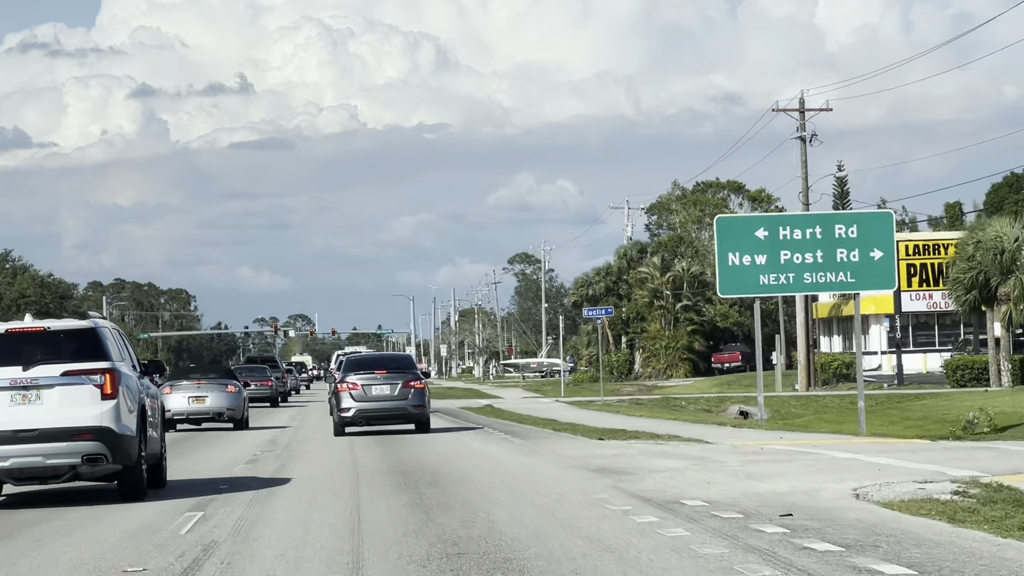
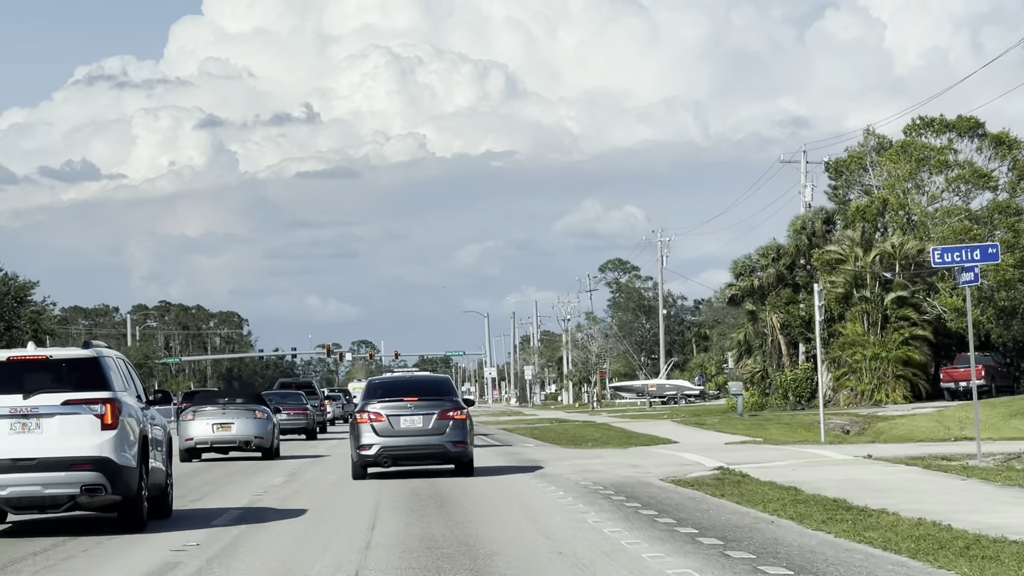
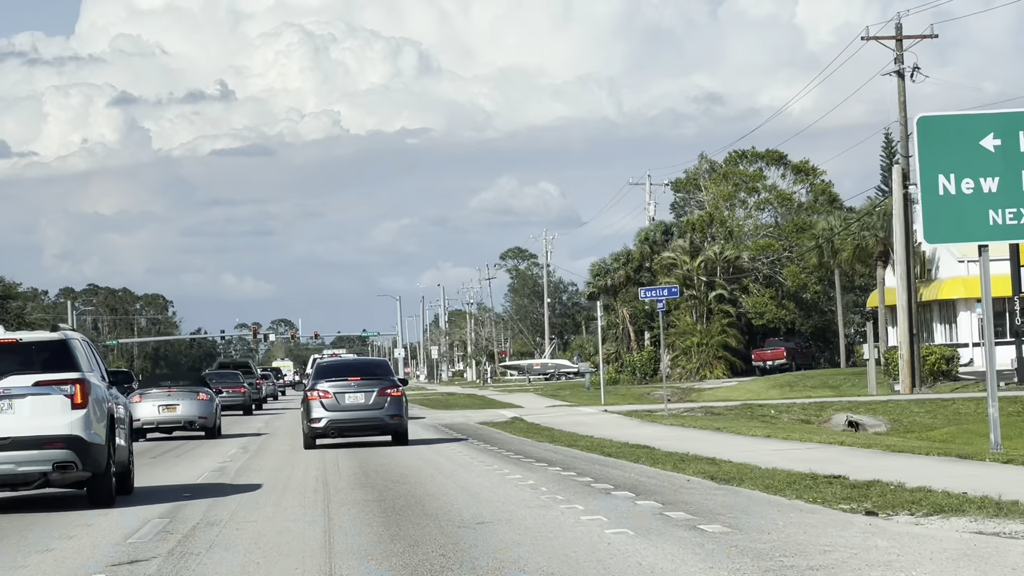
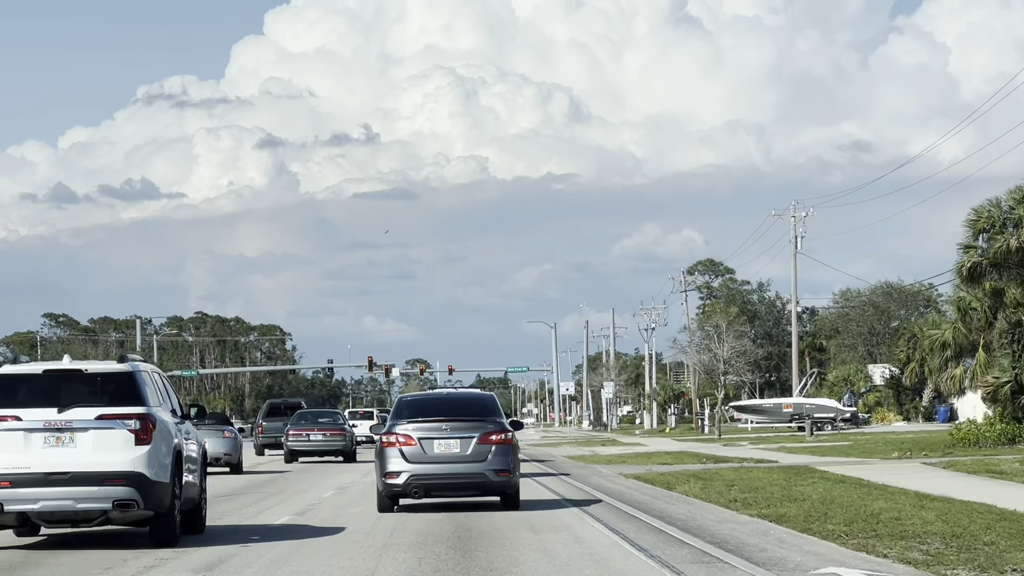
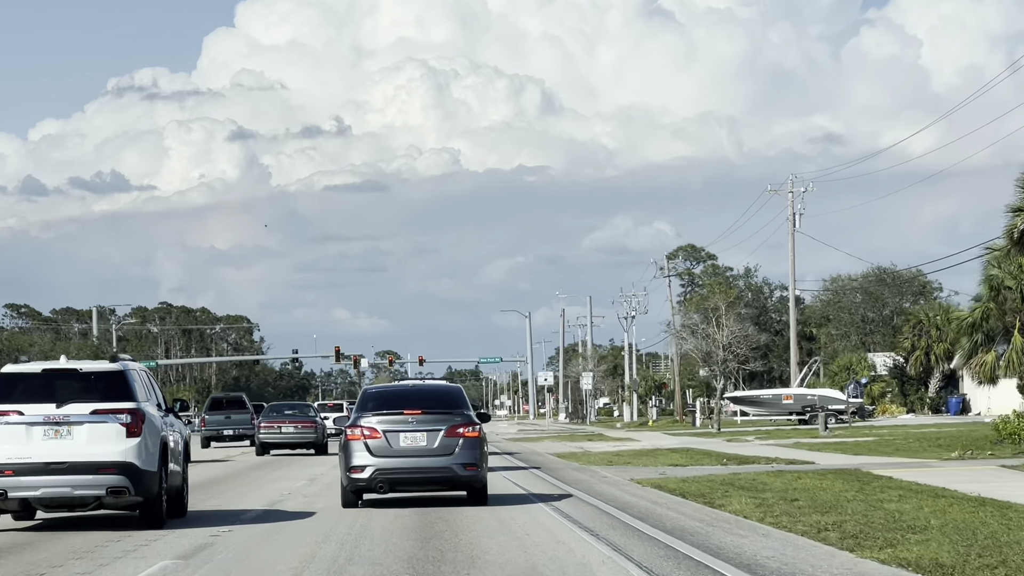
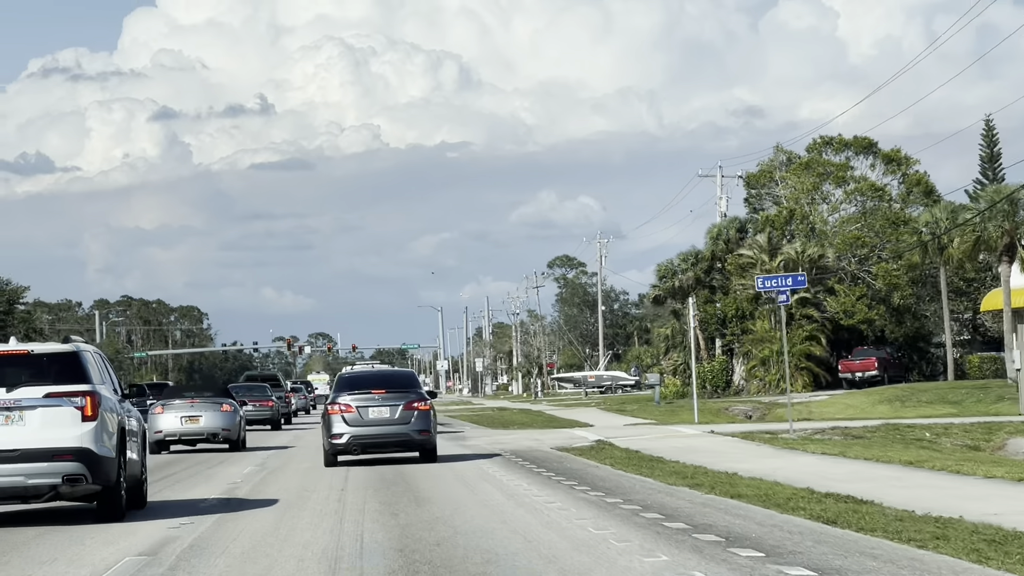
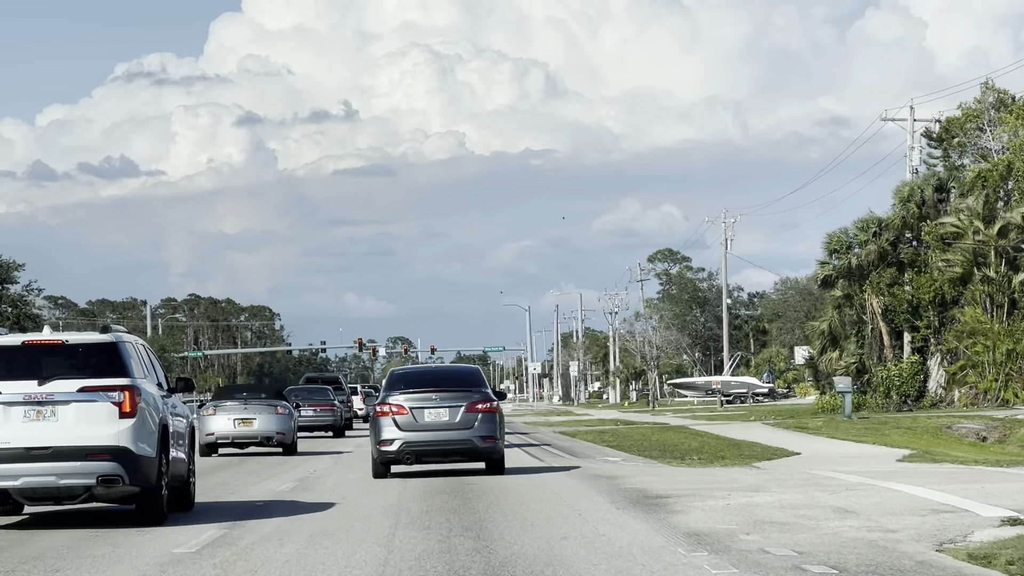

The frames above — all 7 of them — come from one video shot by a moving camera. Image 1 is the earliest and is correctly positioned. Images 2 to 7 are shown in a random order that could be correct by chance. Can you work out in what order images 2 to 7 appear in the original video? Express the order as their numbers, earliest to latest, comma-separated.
3, 6, 2, 7, 4, 5
